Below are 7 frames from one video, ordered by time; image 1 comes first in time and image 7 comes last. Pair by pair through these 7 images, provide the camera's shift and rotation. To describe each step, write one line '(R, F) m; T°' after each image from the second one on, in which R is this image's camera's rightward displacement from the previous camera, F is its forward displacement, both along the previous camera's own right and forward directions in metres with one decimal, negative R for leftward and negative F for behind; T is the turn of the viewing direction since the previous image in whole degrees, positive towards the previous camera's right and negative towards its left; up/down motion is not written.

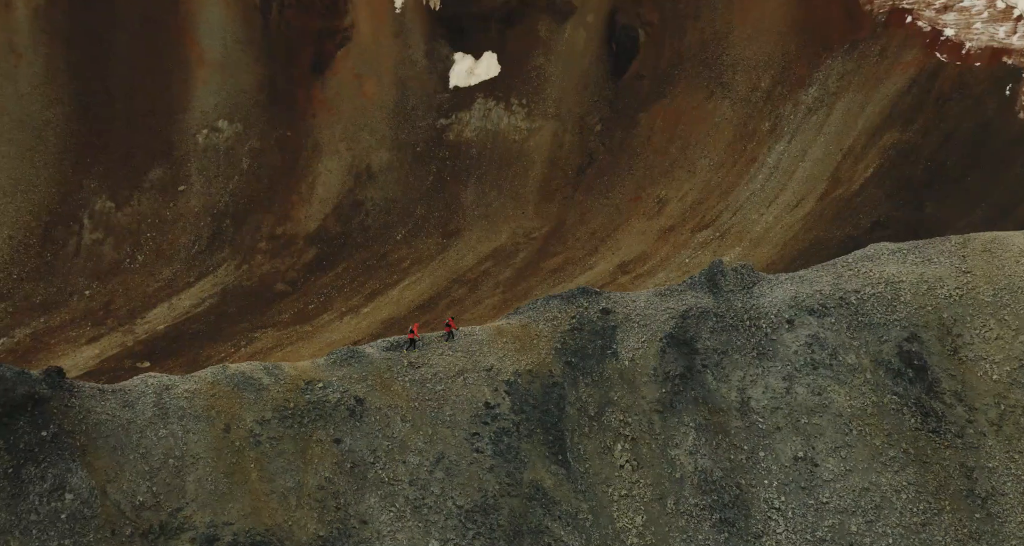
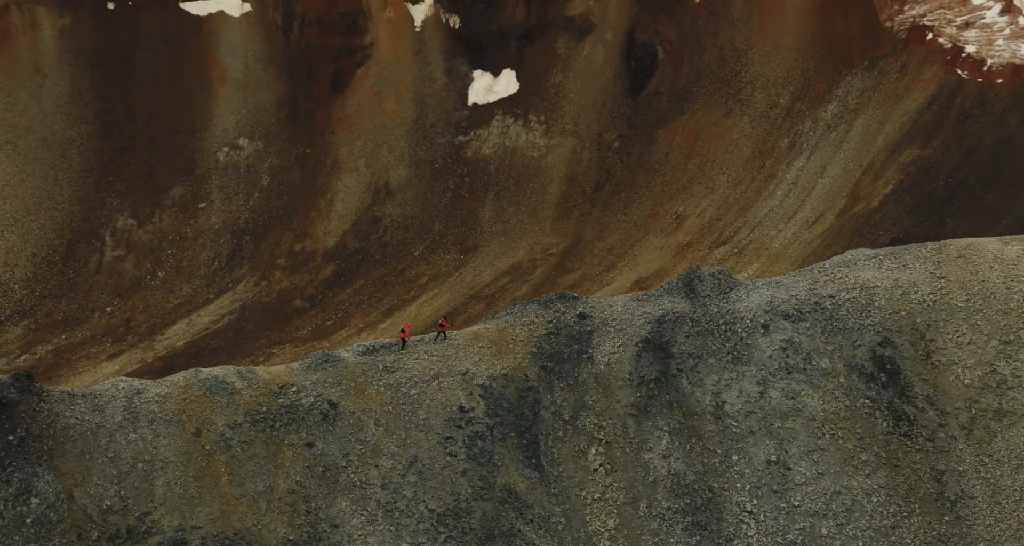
(+0.9, +0.2) m; +1°
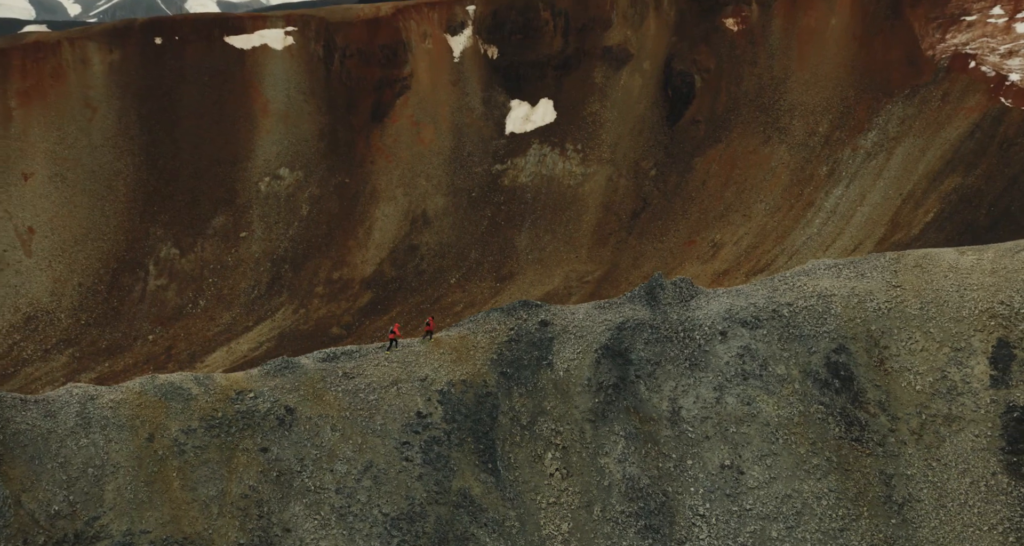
(+1.4, -0.3) m; +2°
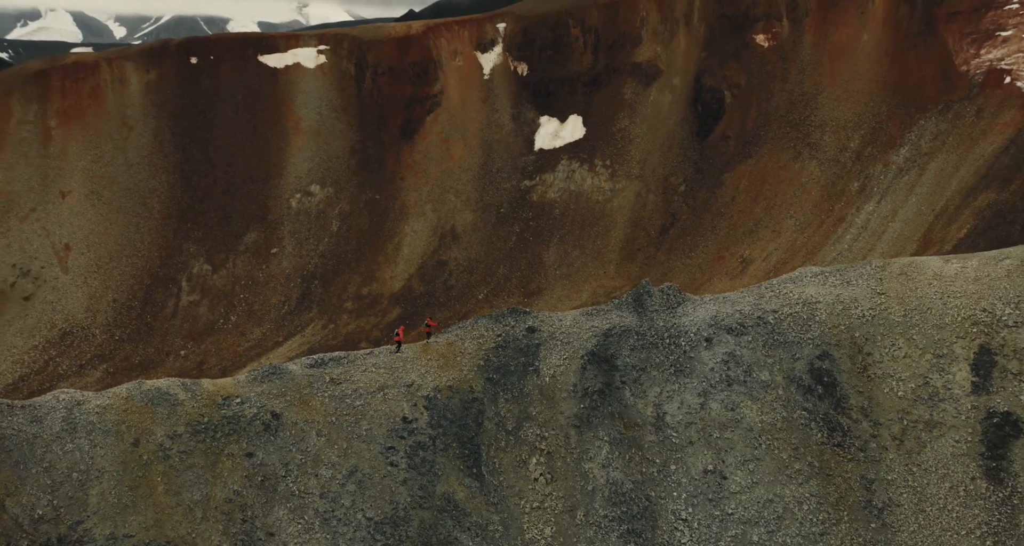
(+0.8, -0.6) m; 0°
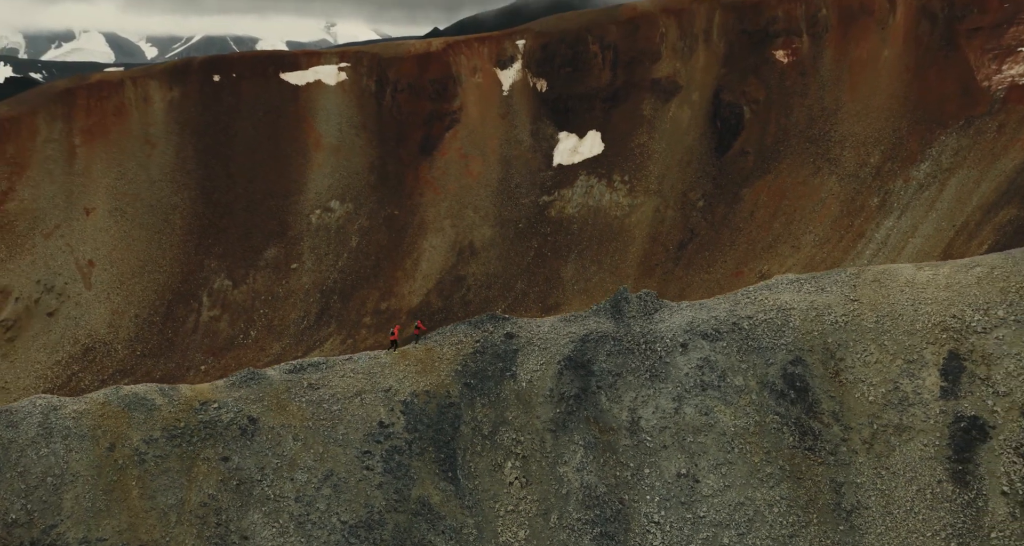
(+0.8, -0.8) m; +1°
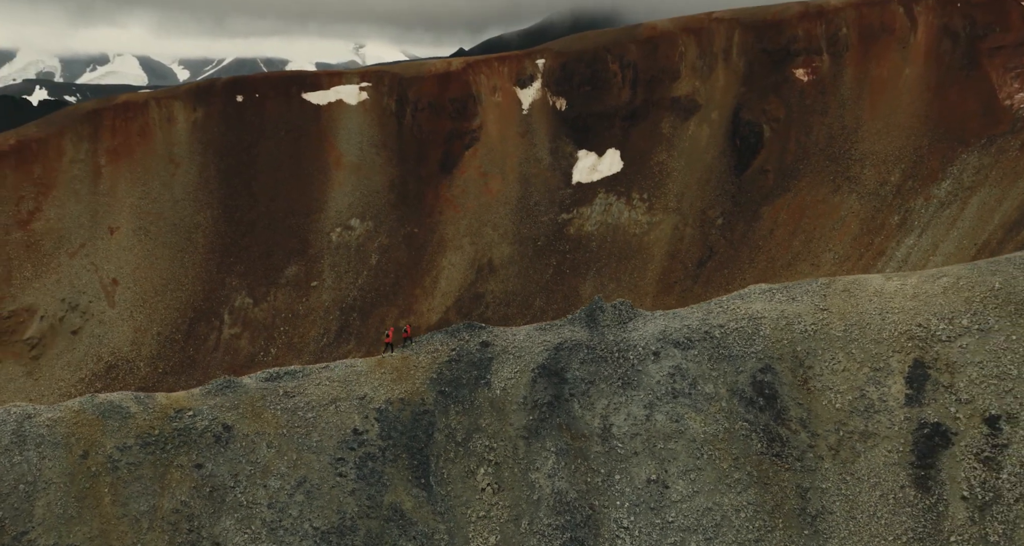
(+0.9, -1.2) m; +1°
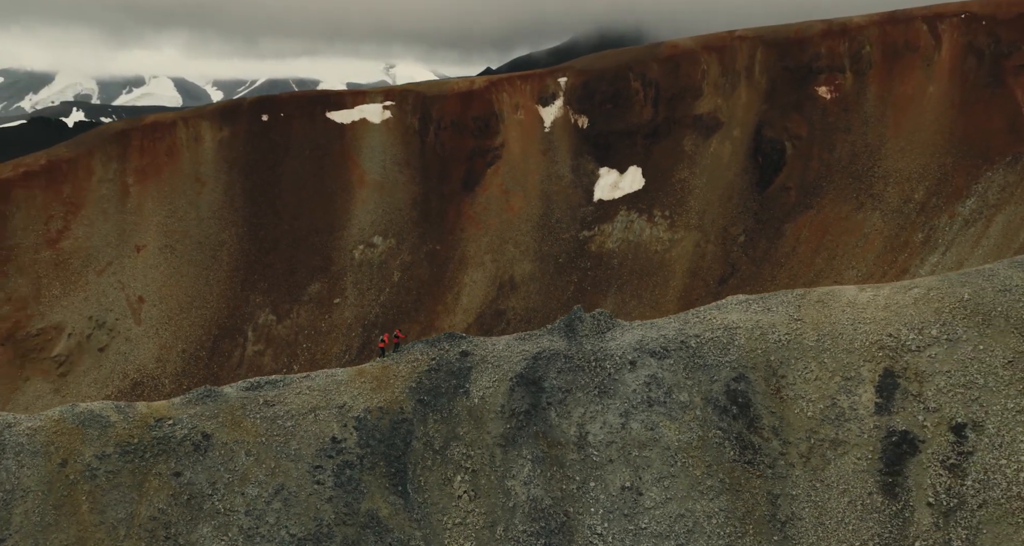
(+0.9, -1.5) m; +1°
